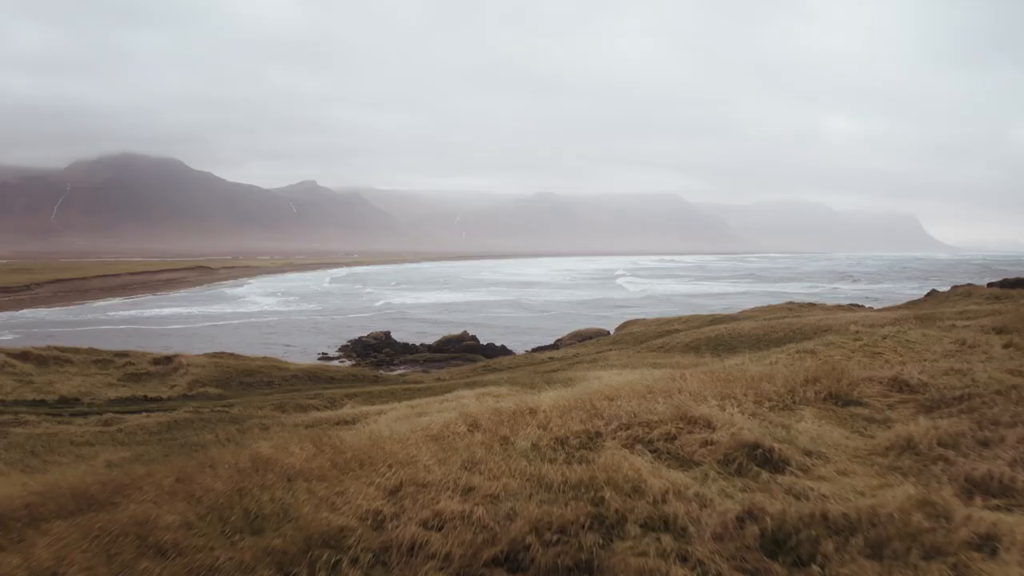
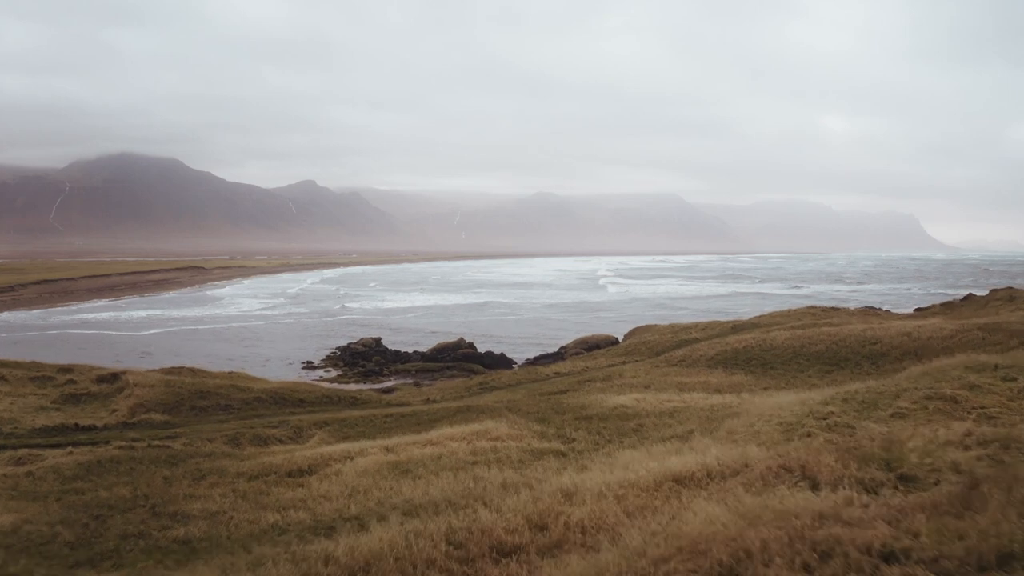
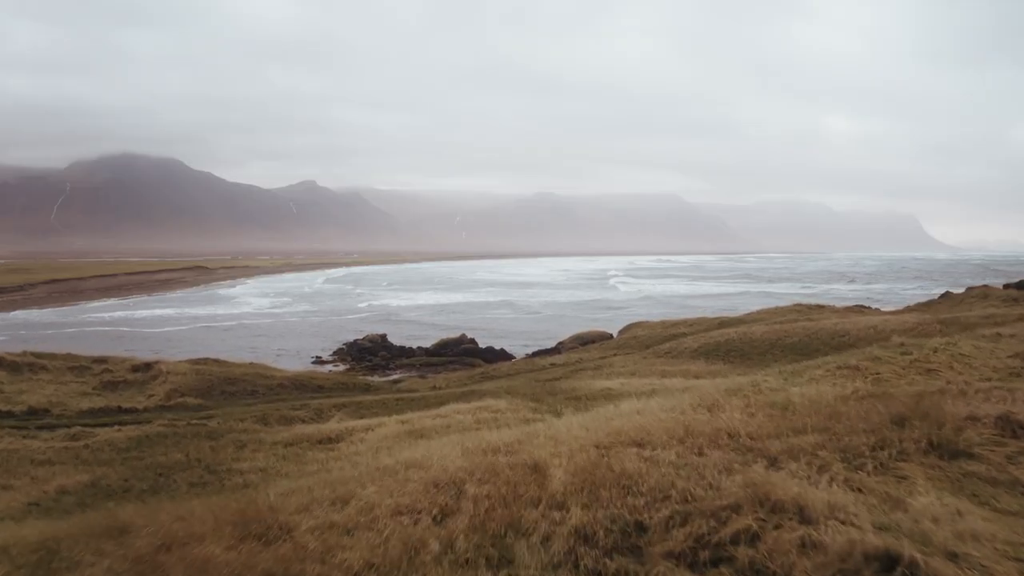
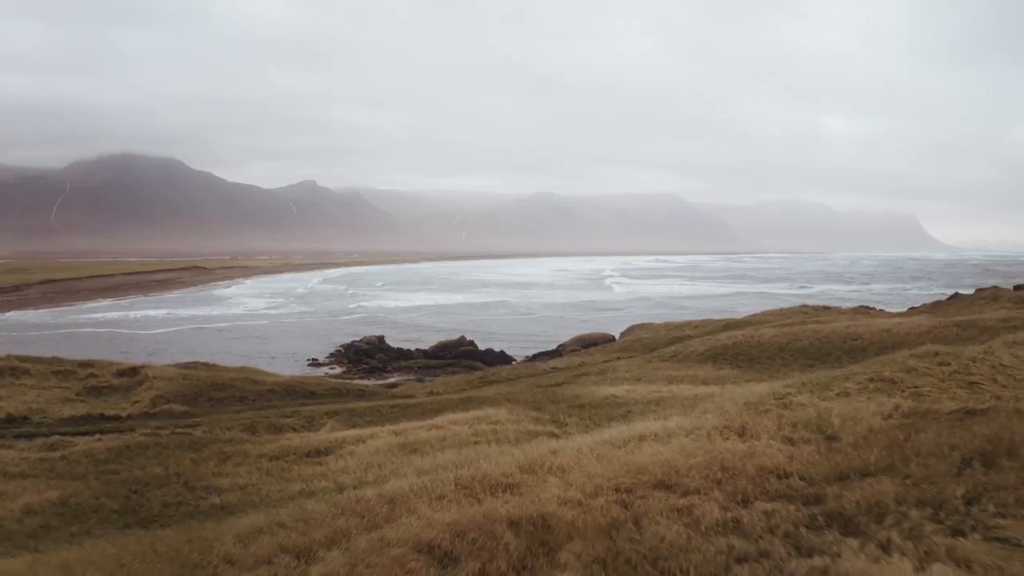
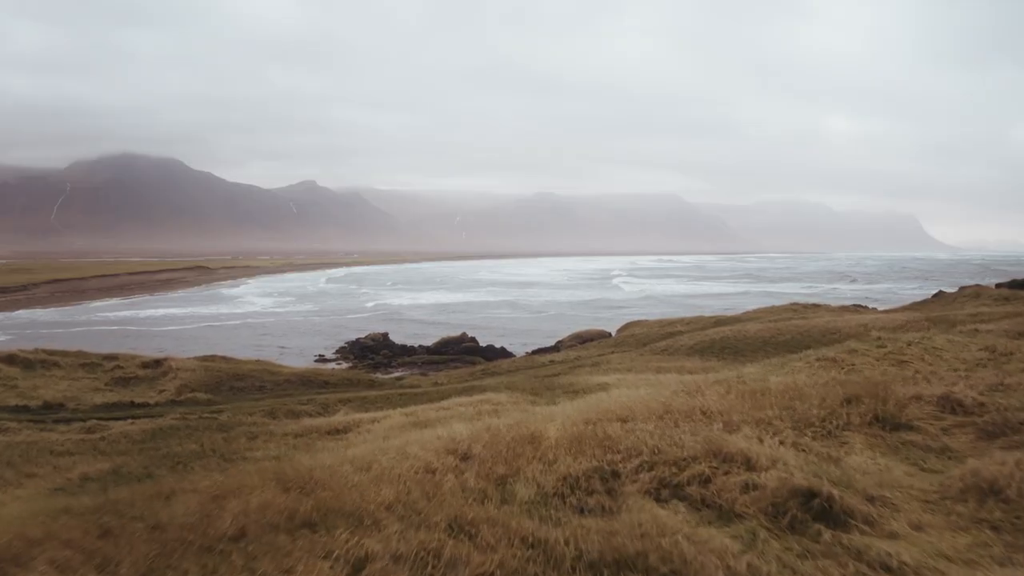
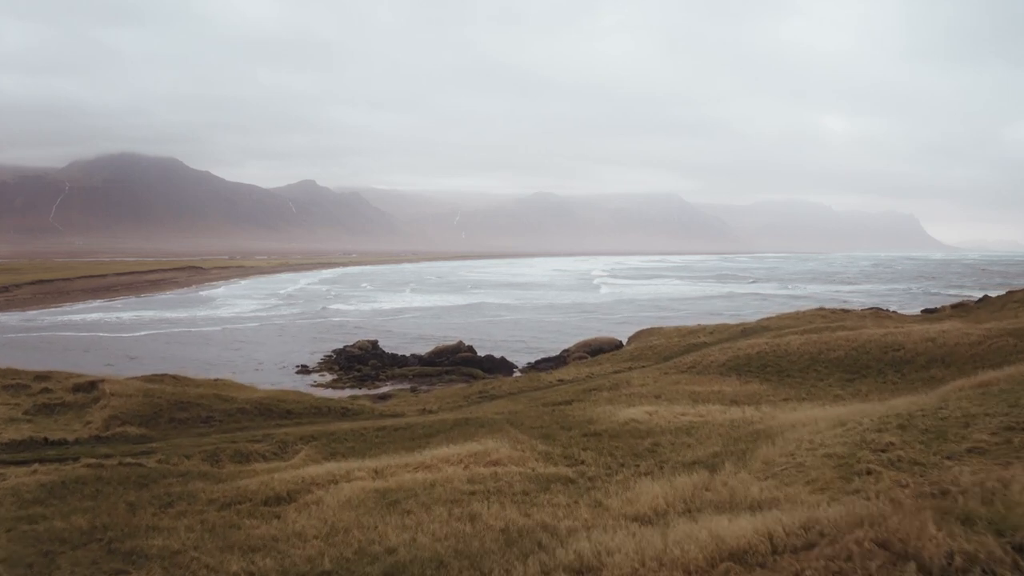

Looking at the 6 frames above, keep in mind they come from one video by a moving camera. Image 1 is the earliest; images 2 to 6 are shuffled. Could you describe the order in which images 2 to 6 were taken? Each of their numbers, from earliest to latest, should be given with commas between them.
5, 3, 4, 2, 6
